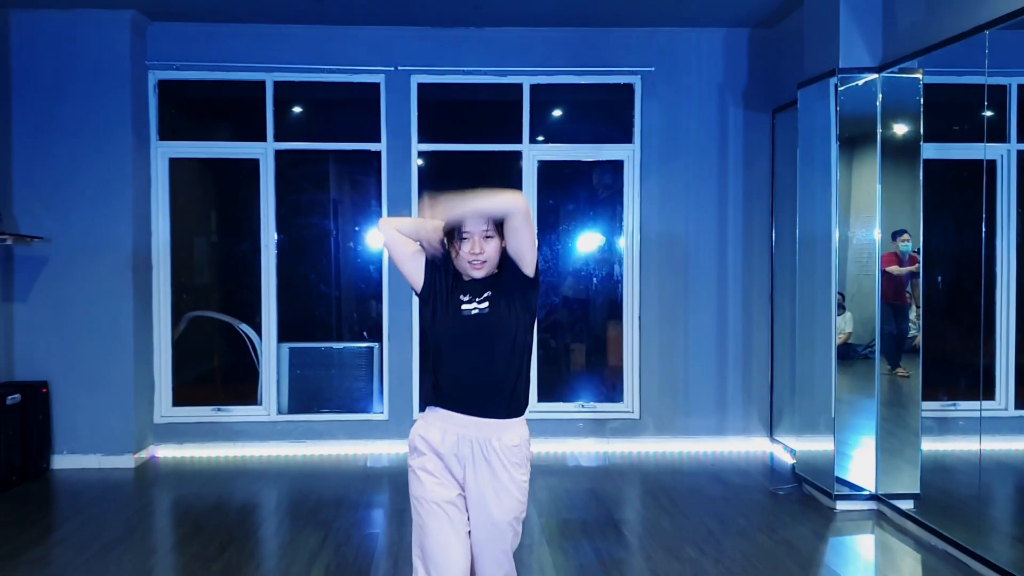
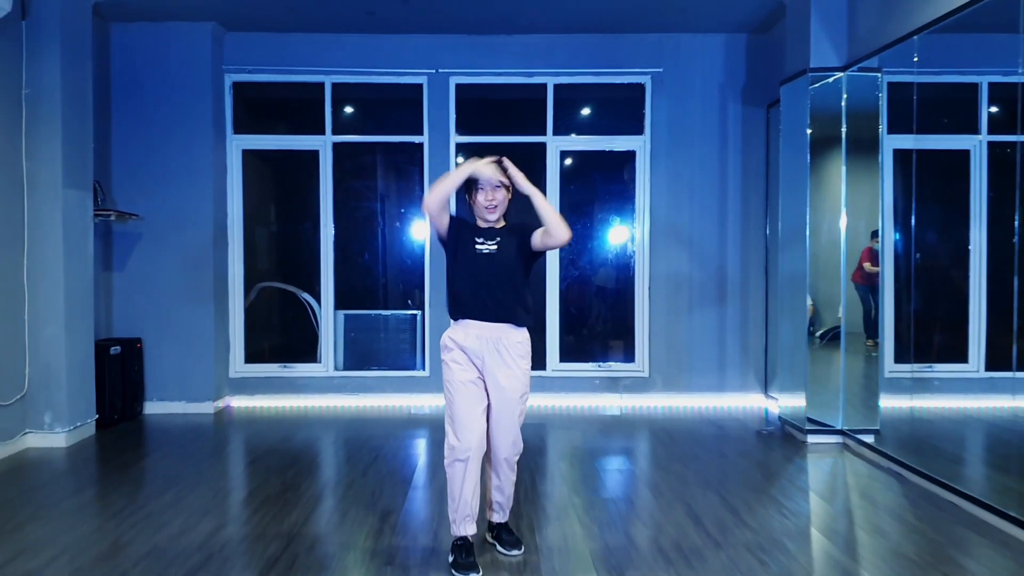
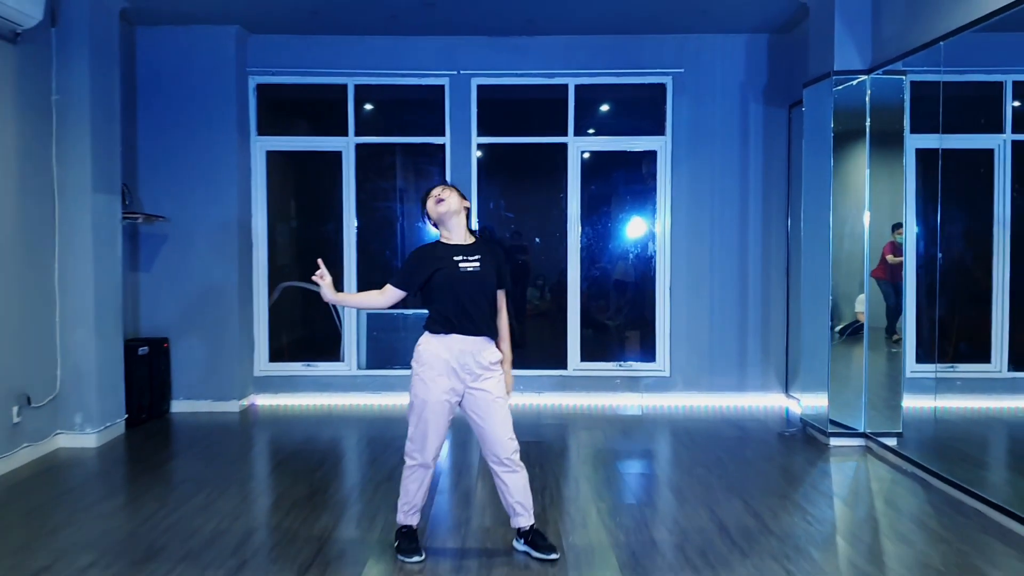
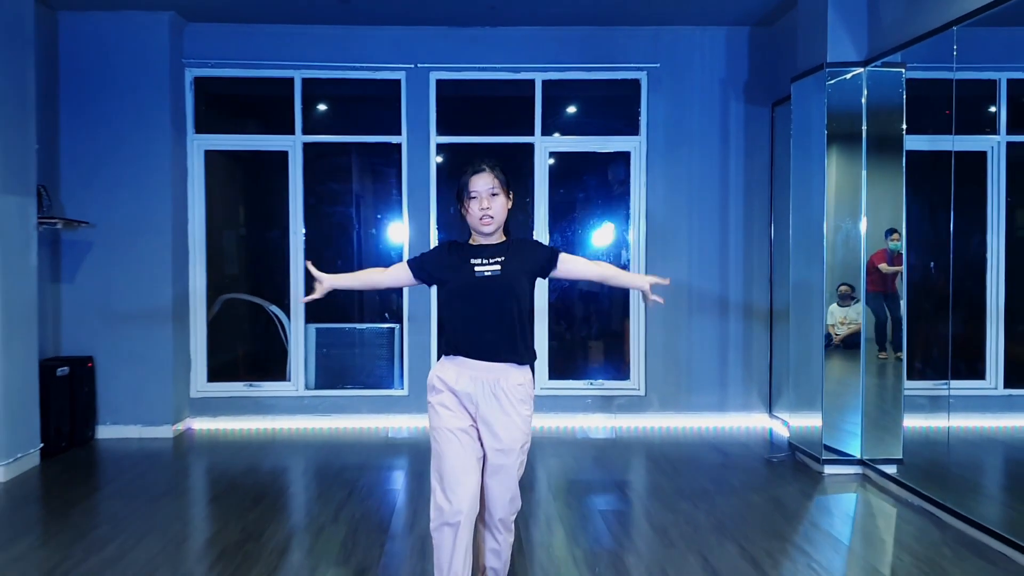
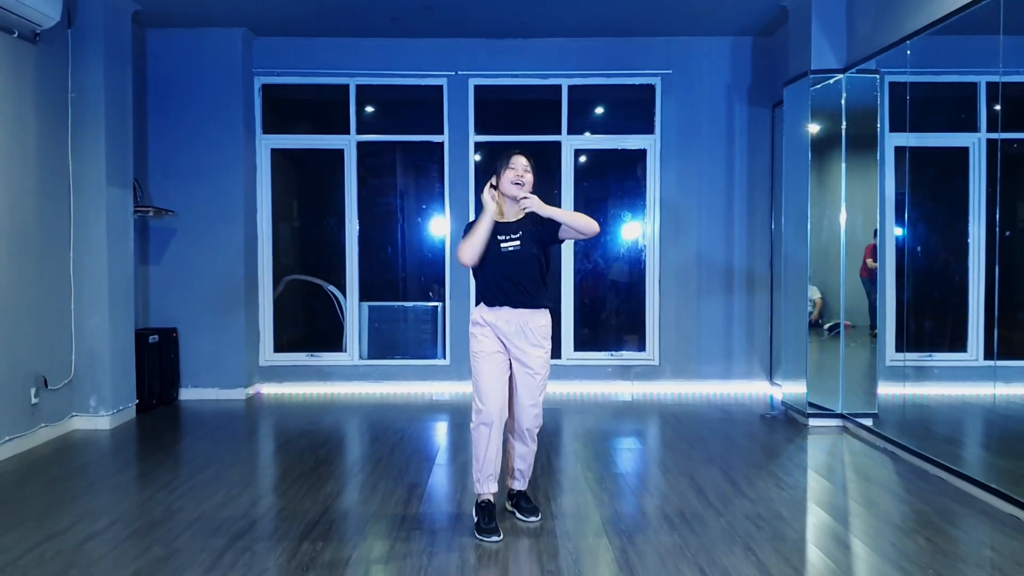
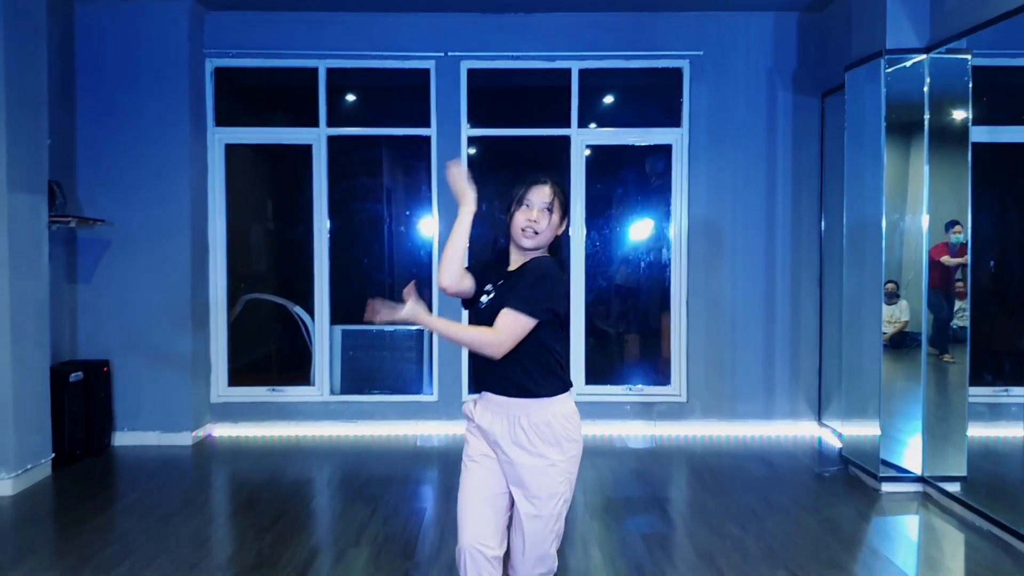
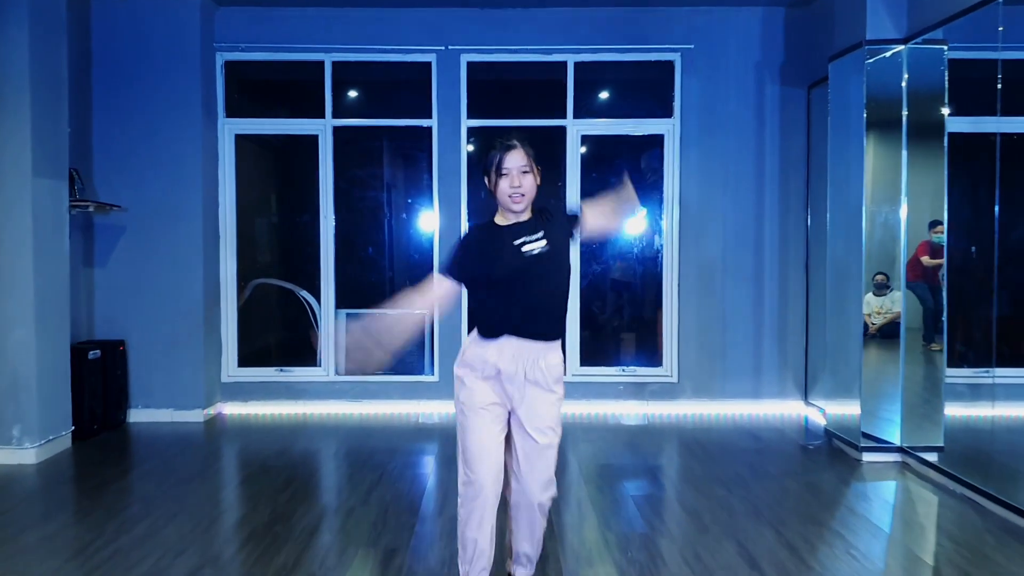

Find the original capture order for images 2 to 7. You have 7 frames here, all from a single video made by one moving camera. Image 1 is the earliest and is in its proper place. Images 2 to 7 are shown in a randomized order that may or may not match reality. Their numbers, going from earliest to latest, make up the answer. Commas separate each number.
4, 2, 5, 7, 6, 3
